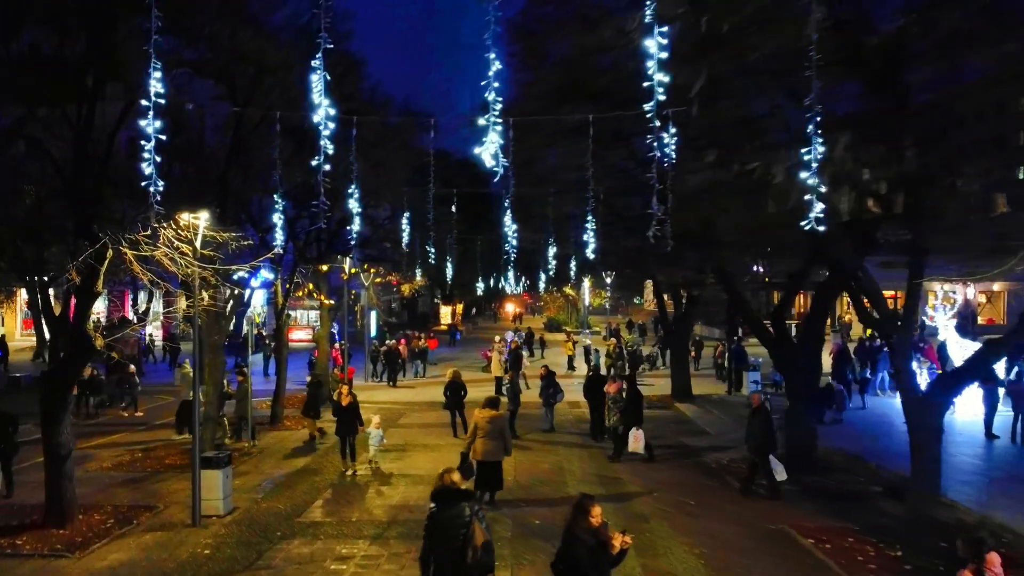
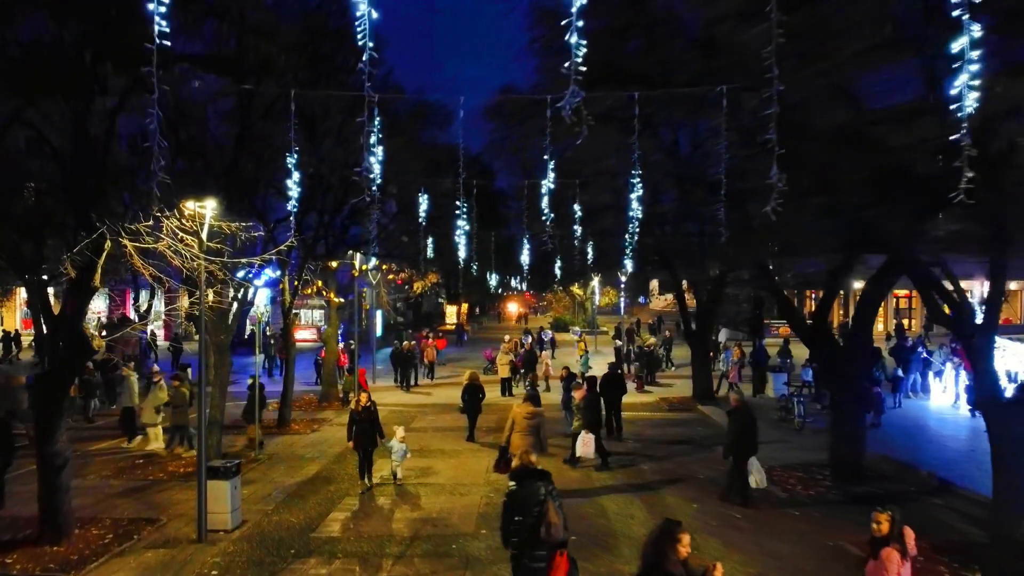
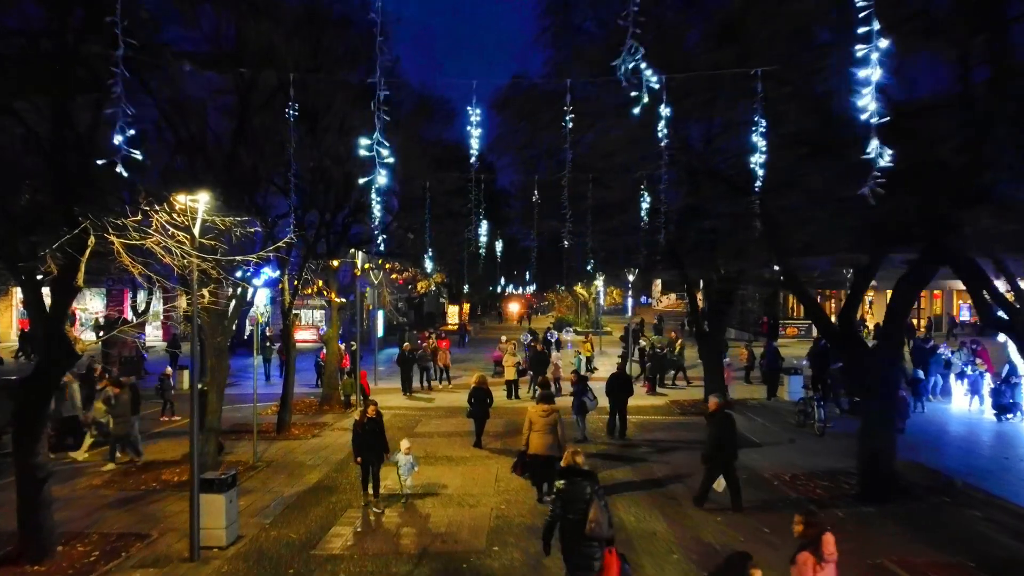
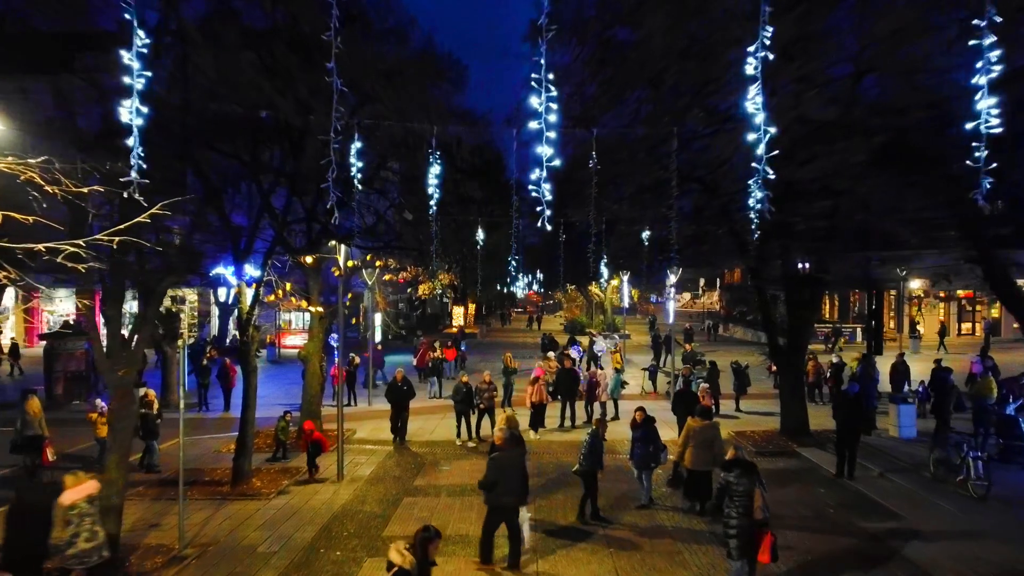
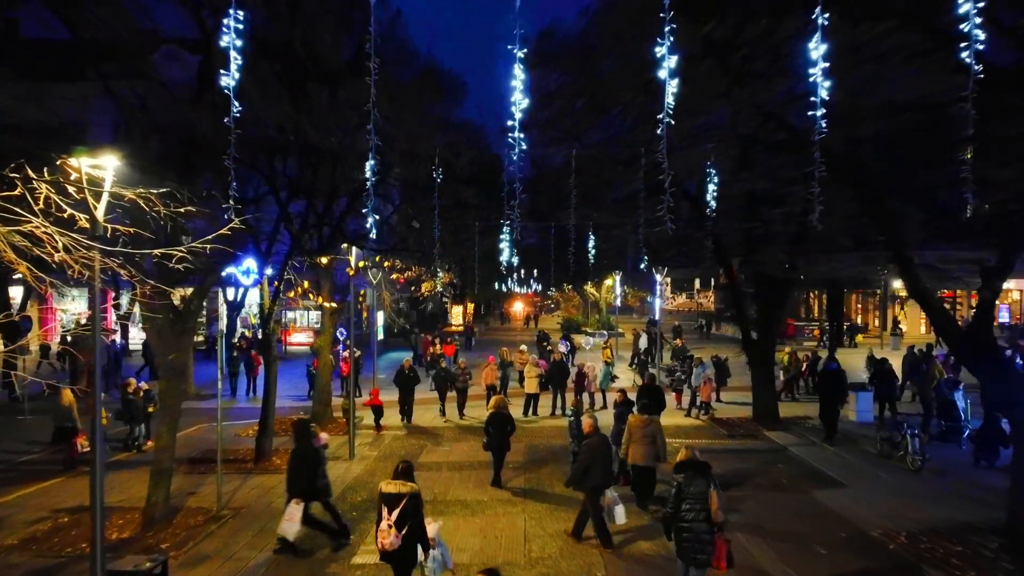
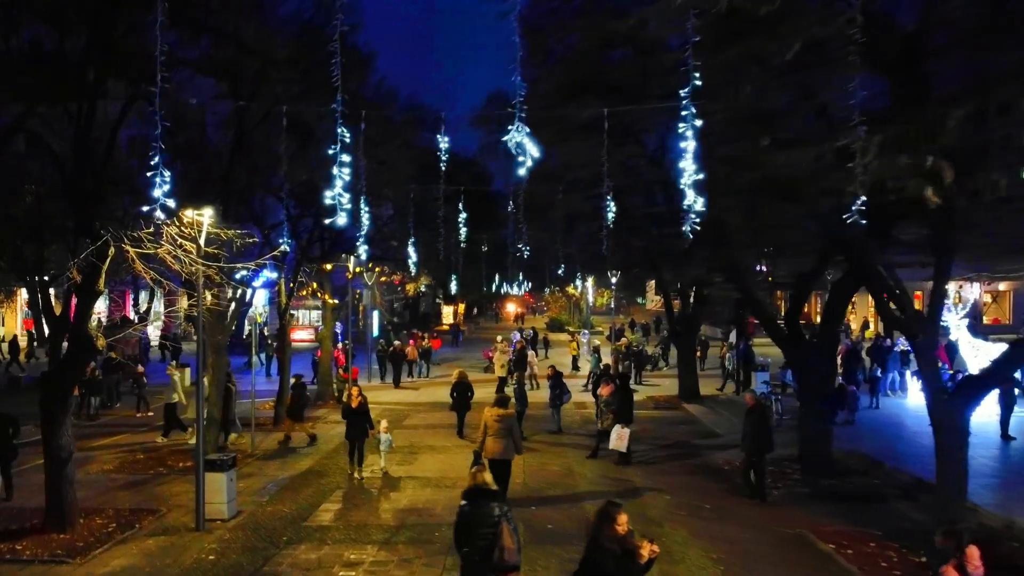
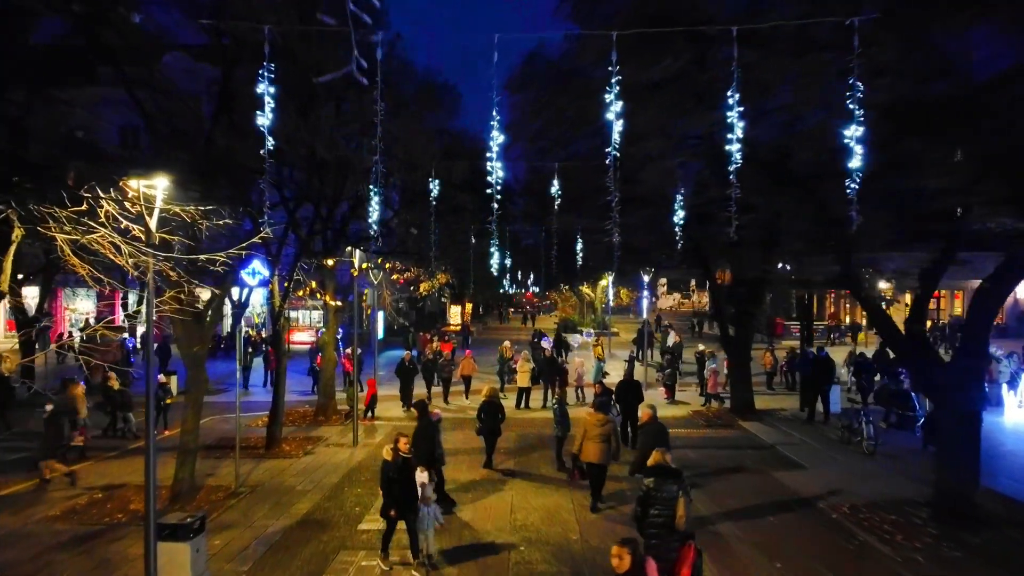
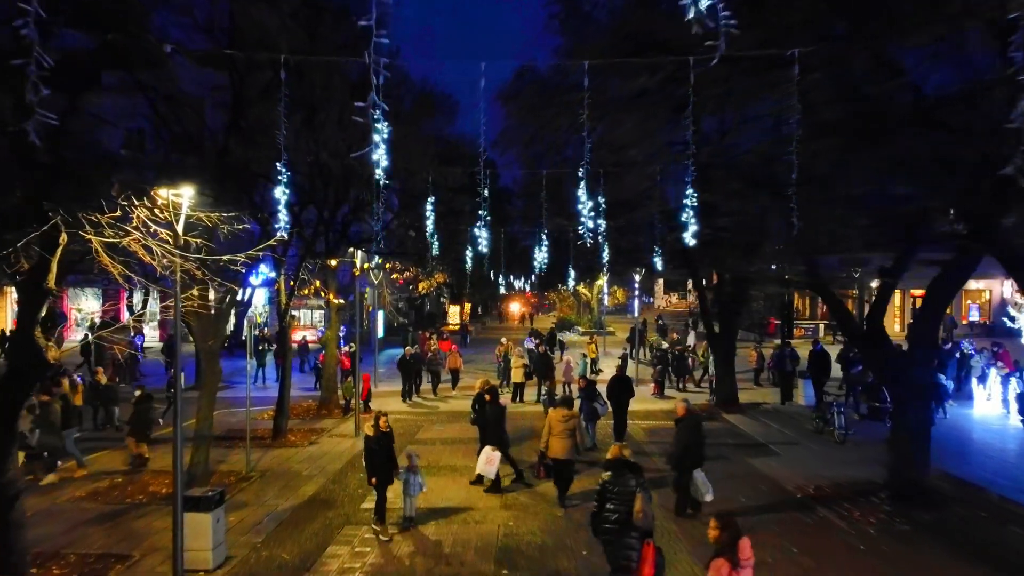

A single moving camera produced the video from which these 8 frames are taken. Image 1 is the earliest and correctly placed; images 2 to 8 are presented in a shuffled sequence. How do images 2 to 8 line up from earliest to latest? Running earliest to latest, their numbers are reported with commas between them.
6, 2, 3, 8, 7, 5, 4
